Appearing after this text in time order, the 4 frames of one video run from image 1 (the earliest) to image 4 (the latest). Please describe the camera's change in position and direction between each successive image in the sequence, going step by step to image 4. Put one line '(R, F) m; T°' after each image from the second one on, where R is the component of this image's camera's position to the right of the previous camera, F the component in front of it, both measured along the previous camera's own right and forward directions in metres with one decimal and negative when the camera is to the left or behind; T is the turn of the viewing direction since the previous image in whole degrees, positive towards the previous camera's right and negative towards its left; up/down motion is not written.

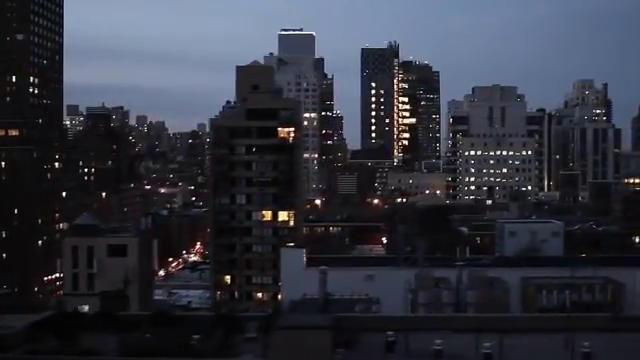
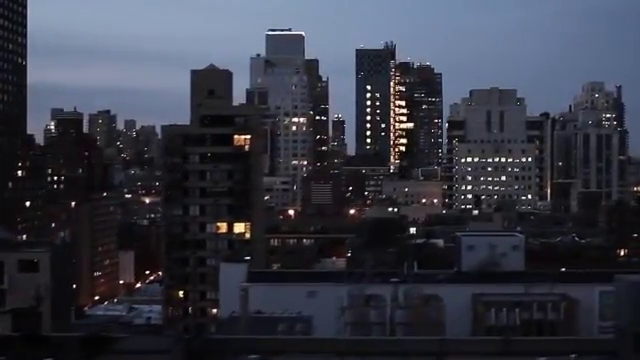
(+1.0, +0.5) m; -4°
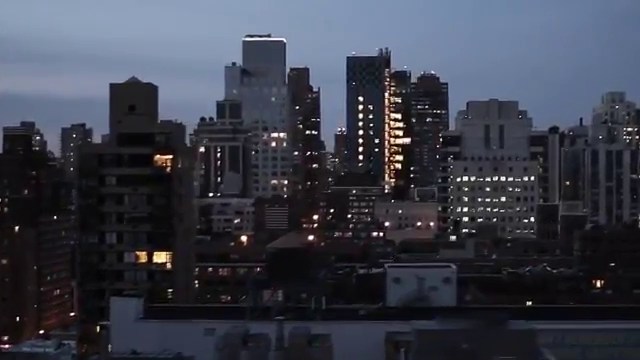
(+1.4, +1.1) m; -6°
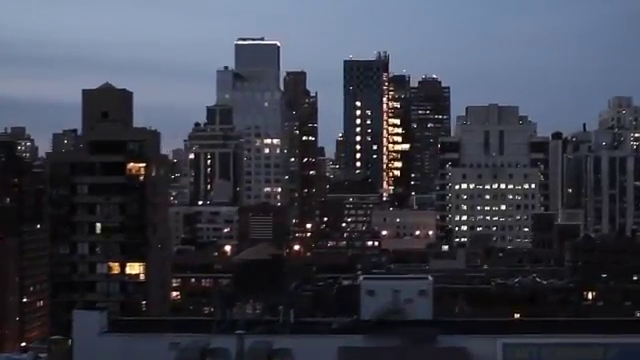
(+0.4, +0.3) m; -2°
